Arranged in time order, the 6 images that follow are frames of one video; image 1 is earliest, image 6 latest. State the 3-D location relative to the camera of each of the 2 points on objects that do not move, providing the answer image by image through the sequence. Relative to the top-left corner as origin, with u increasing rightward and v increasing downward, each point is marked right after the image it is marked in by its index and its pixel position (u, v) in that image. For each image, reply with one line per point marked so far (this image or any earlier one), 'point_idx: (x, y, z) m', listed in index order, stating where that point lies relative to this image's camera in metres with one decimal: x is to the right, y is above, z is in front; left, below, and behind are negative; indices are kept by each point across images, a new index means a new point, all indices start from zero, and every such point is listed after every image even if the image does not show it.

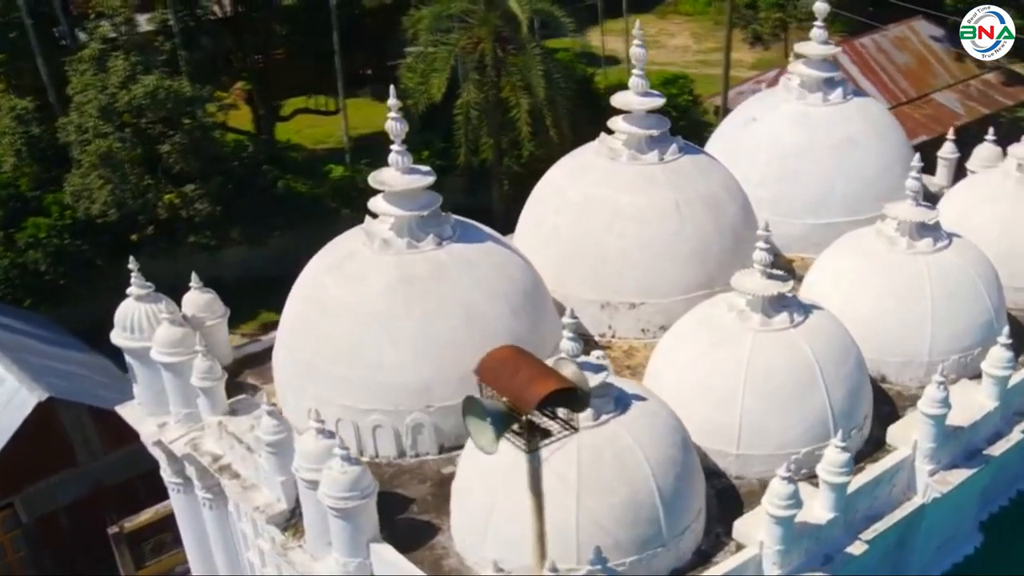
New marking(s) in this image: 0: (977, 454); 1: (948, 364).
0: (+5.1, -1.8, +14.0) m
1: (+5.1, -0.9, +14.8) m
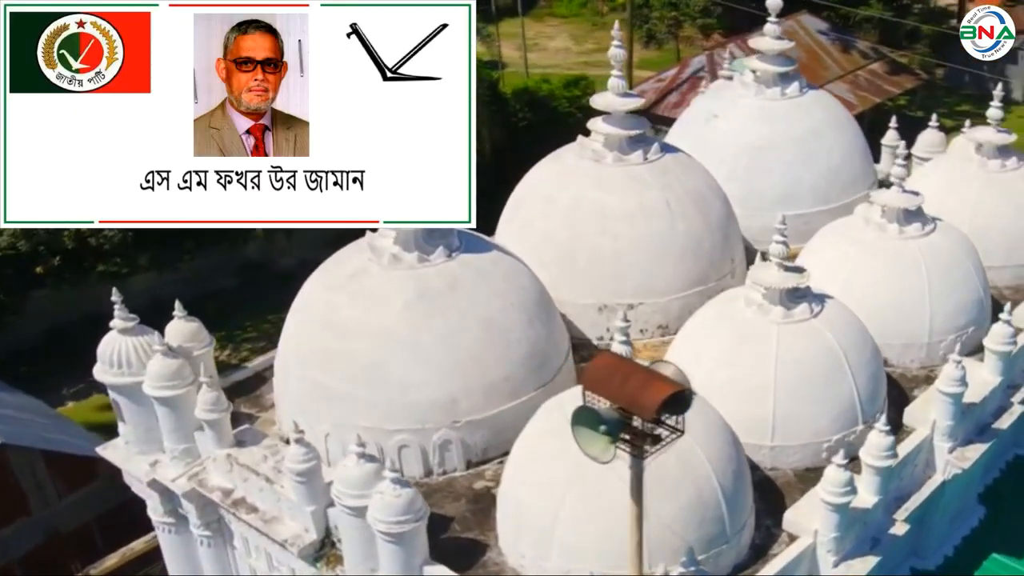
0: (+5.4, -1.6, +14.5) m
1: (+5.2, -0.7, +15.3) m
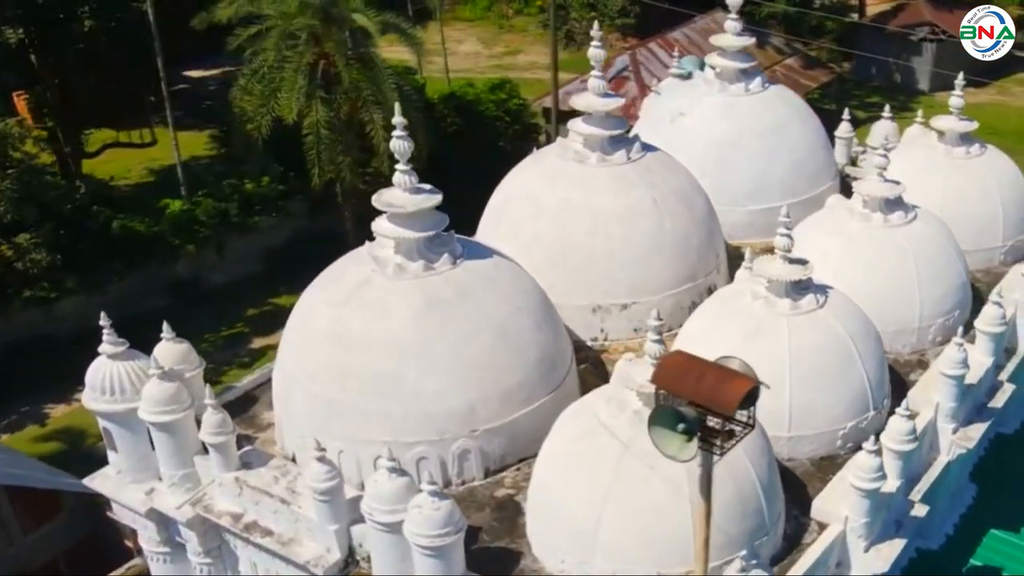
0: (+5.5, -1.4, +14.9) m
1: (+5.2, -0.5, +15.6) m
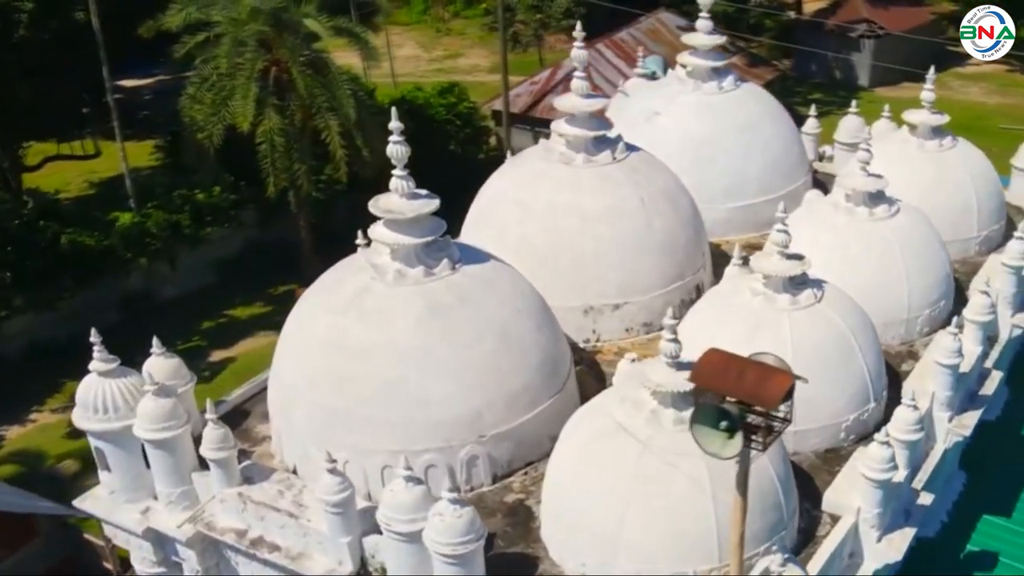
0: (+5.5, -1.3, +15.1) m
1: (+5.1, -0.4, +15.9) m
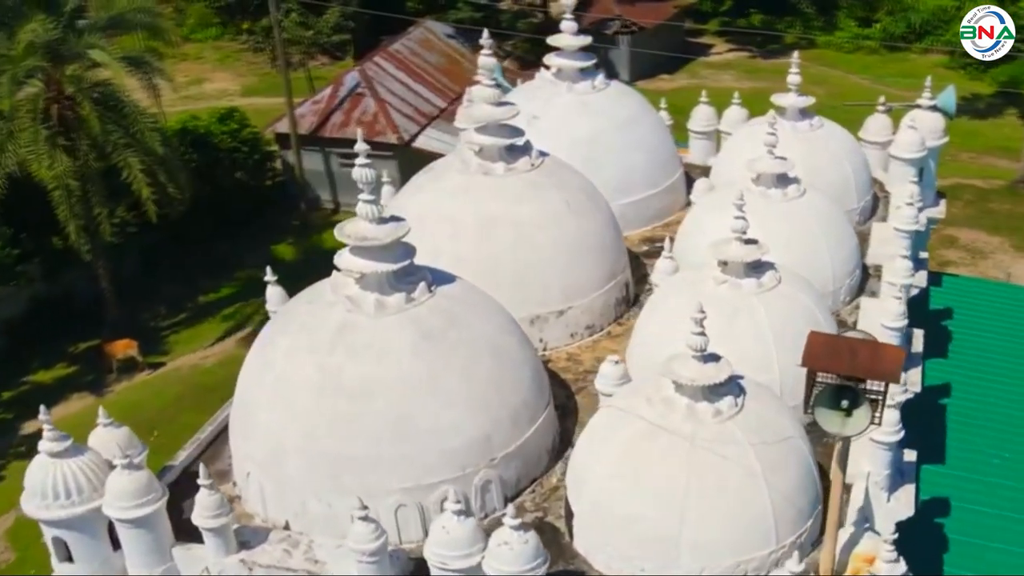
0: (+5.0, -0.8, +16.0) m
1: (+4.3, 0.0, +16.6) m
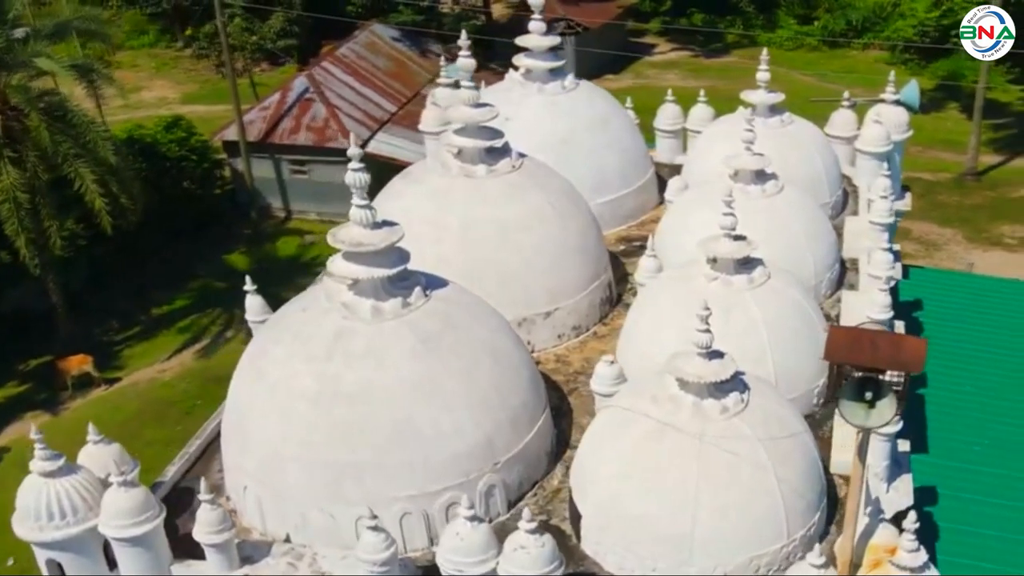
0: (+4.8, -0.7, +16.2) m
1: (+4.1, +0.1, +16.8) m
